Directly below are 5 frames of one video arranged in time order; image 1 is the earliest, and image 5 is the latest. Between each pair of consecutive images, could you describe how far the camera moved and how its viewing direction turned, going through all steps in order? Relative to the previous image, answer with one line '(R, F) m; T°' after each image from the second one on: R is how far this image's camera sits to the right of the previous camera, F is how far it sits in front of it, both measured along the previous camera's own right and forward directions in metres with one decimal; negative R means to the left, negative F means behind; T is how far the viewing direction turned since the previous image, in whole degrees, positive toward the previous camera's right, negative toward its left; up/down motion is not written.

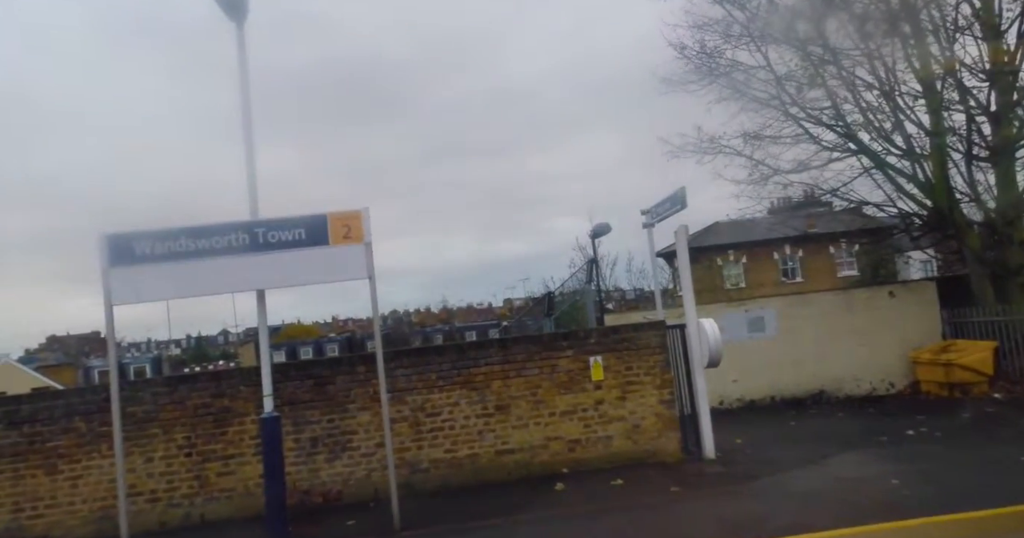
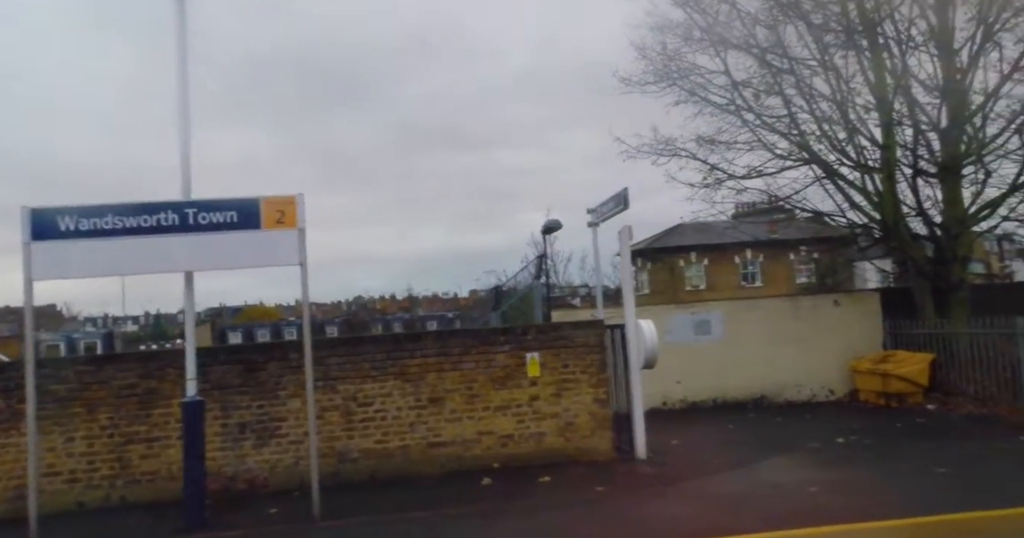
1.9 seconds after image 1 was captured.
(+0.3, 0.0) m; +2°
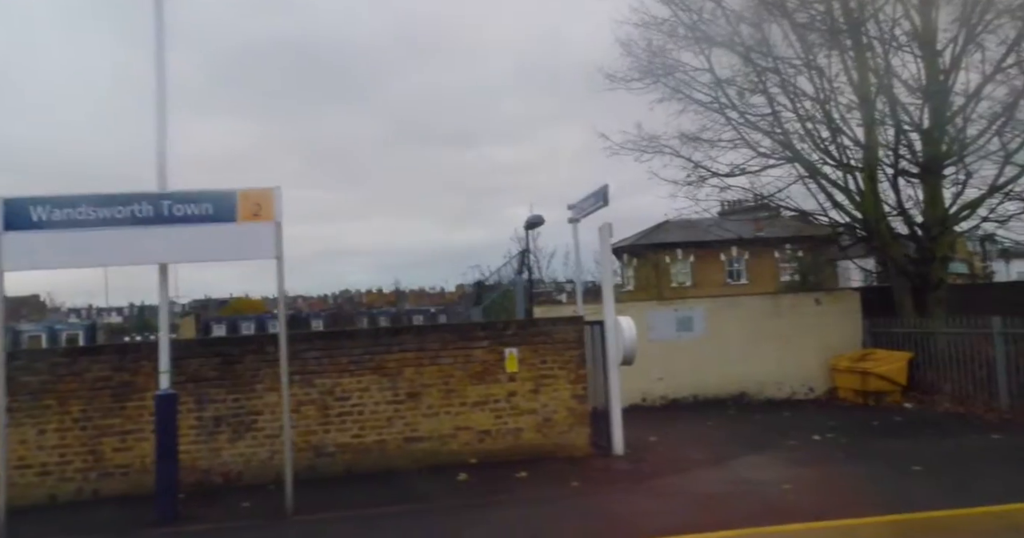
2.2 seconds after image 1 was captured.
(+0.1, 0.0) m; +1°
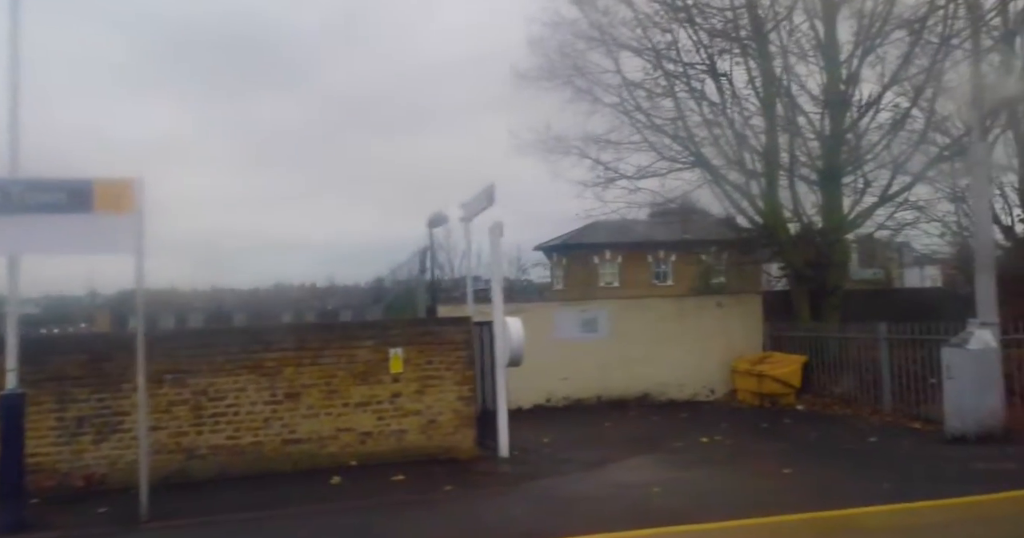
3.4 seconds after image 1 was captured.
(+0.5, +0.1) m; +4°
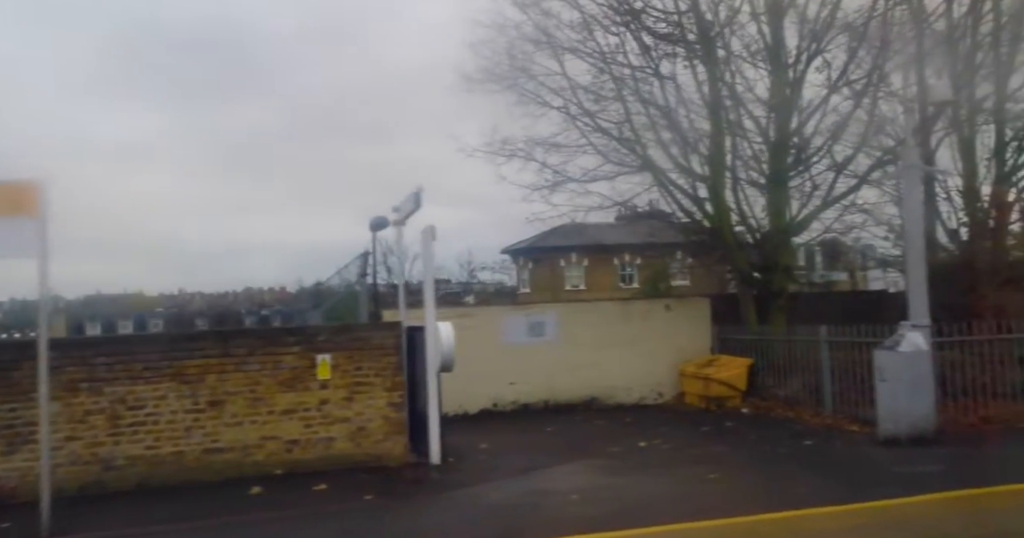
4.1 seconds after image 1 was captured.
(+0.5, +0.1) m; +2°
